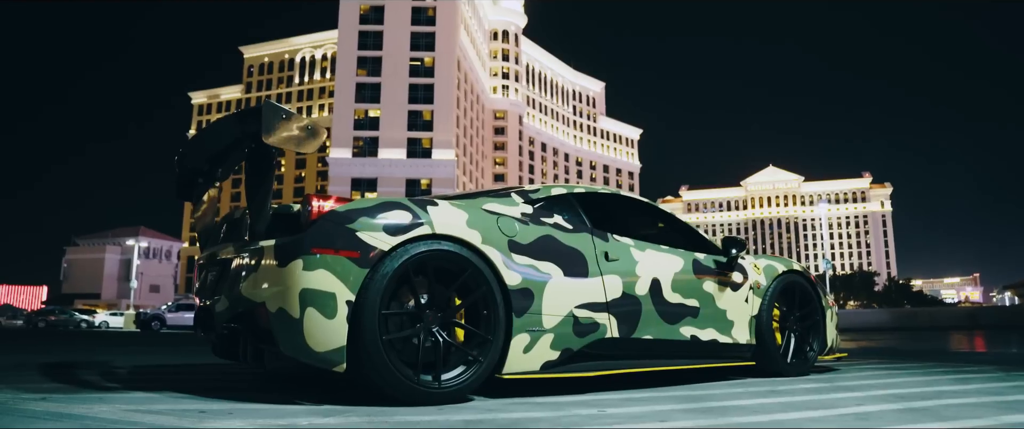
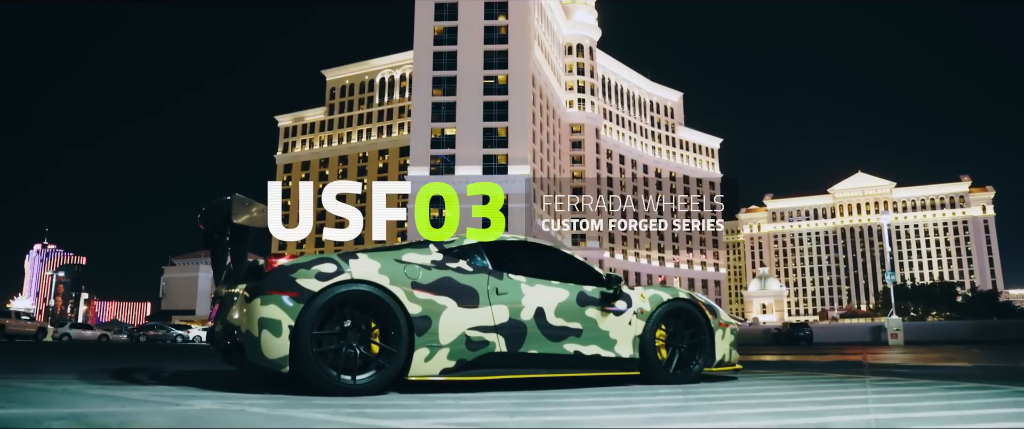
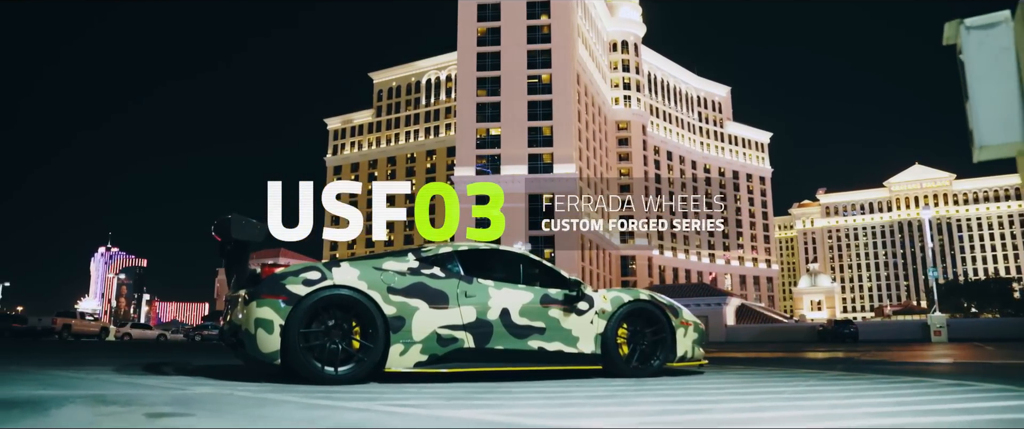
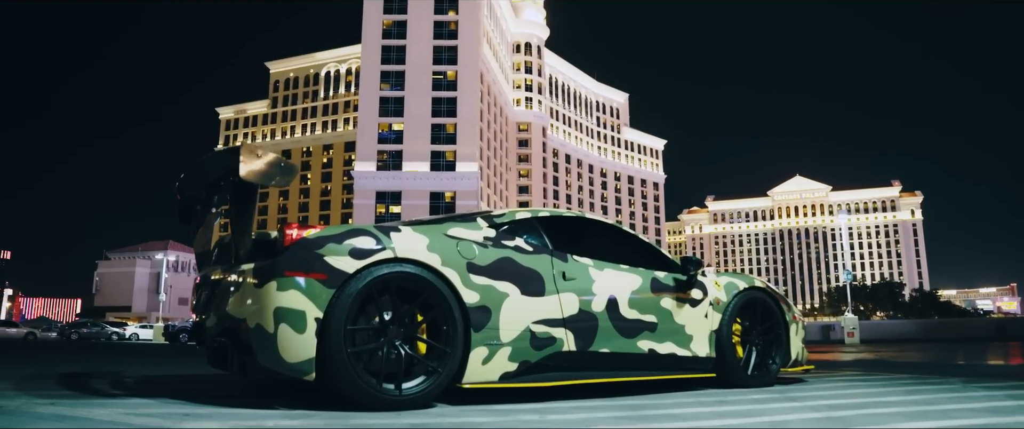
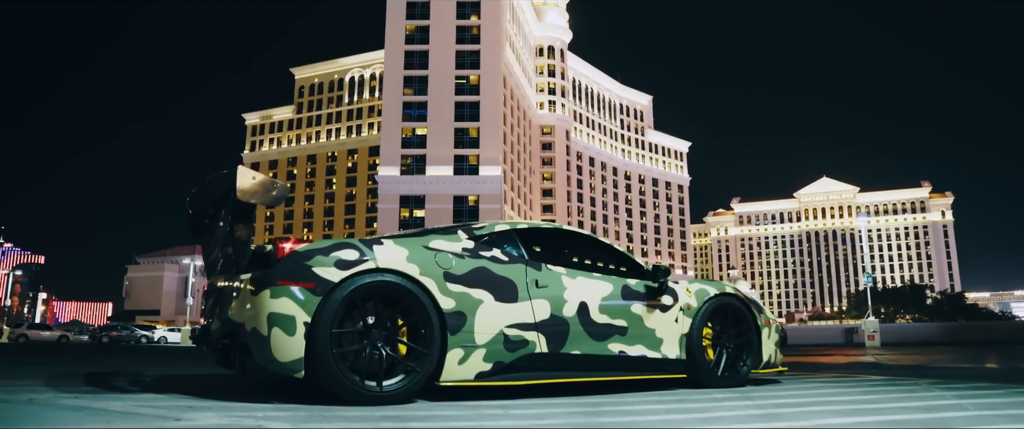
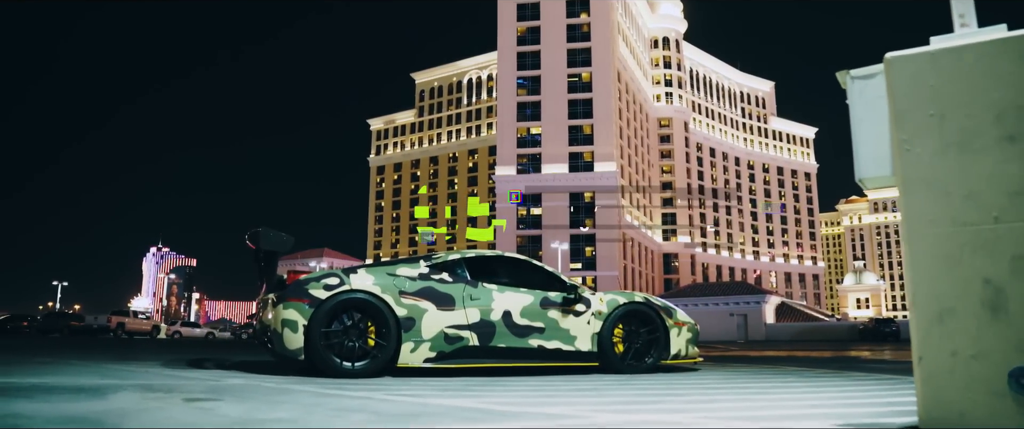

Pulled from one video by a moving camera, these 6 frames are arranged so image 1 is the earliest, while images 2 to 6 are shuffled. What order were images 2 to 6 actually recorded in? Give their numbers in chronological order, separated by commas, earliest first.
4, 5, 2, 3, 6
